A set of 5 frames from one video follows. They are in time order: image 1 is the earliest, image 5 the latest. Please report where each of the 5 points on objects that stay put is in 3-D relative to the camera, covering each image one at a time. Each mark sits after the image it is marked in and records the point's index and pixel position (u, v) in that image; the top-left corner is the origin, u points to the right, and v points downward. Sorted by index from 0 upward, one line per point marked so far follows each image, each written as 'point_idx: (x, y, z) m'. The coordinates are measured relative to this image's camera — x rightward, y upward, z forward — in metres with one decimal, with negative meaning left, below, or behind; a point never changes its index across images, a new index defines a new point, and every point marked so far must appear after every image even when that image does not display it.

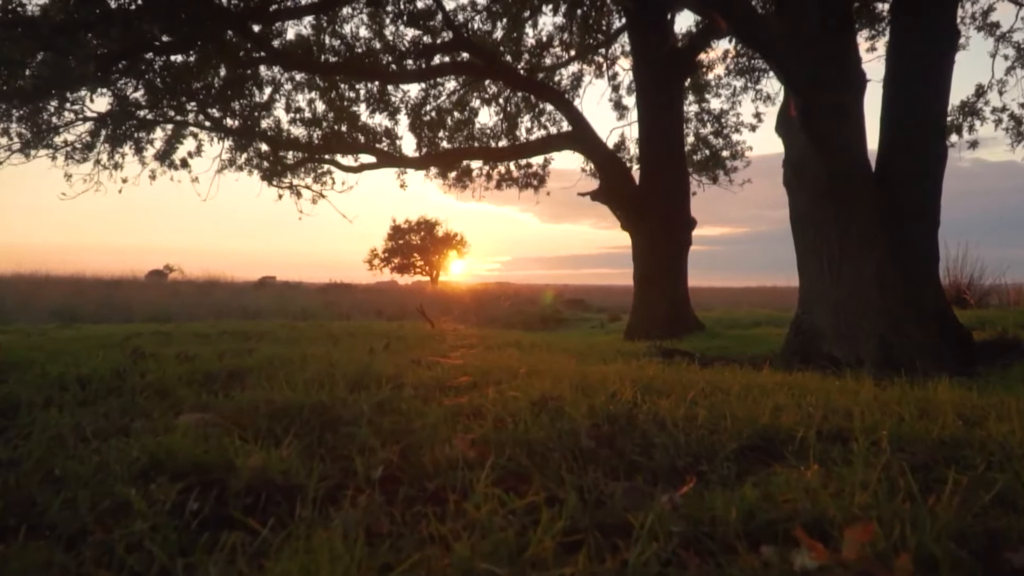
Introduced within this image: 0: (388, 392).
0: (-0.7, -0.6, +5.0) m
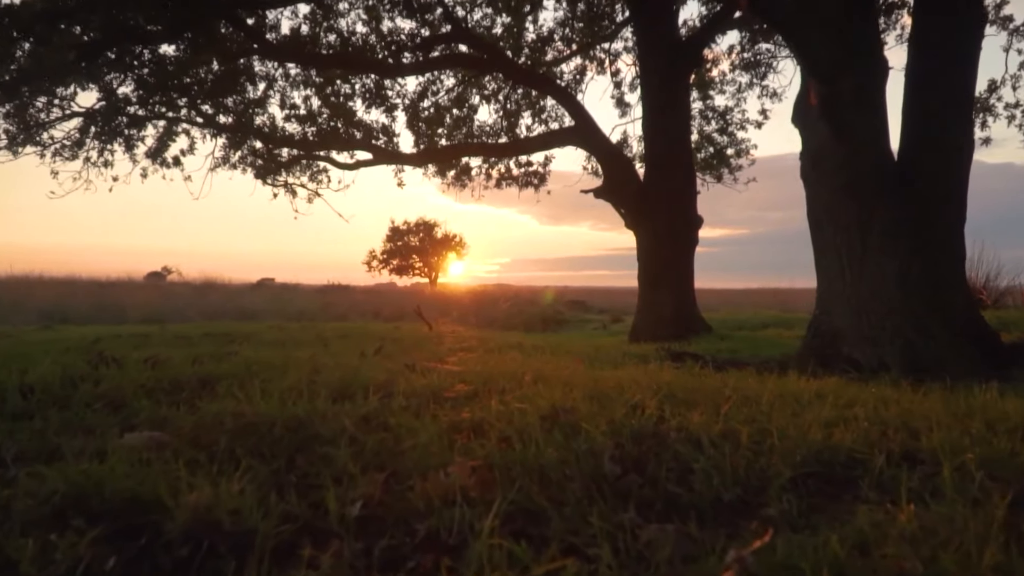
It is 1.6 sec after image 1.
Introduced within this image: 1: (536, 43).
0: (-0.7, -0.6, +4.4) m
1: (+0.4, +4.6, +16.6) m
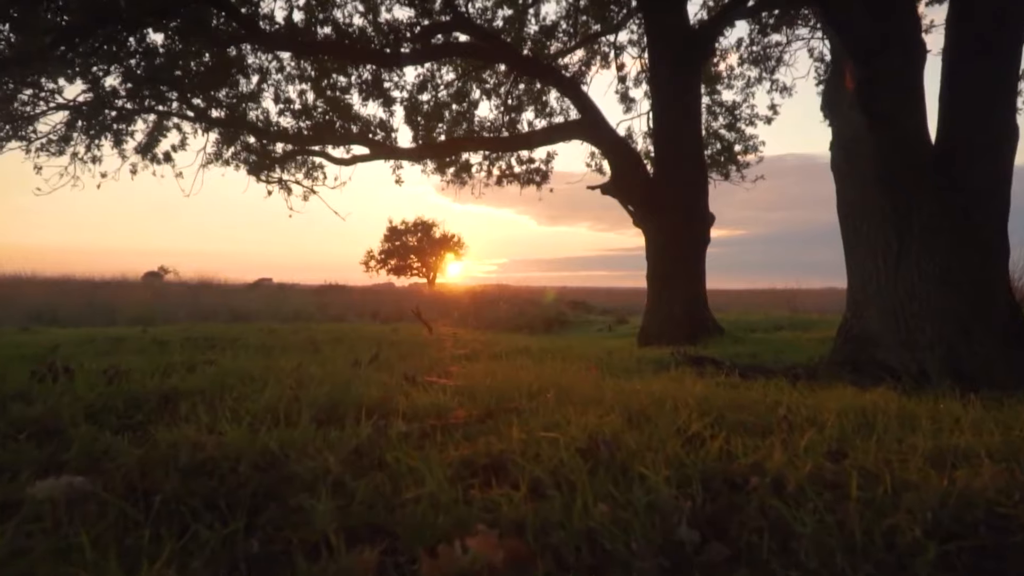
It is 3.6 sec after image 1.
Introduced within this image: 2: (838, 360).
0: (-0.6, -0.6, +3.6) m
1: (+0.5, +4.6, +15.8) m
2: (+2.9, -0.6, +7.9) m
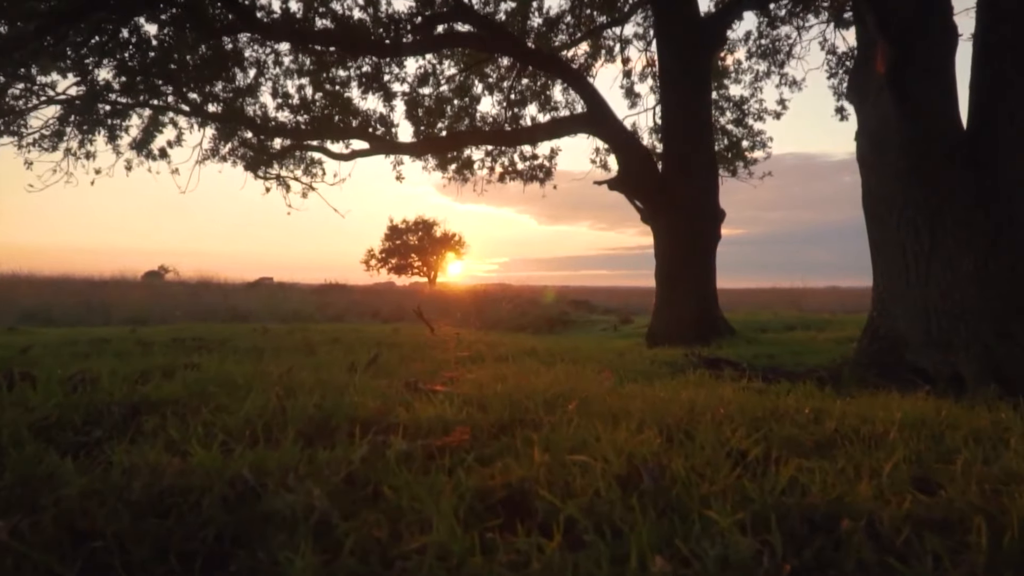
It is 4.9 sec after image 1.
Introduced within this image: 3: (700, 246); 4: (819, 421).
0: (-0.5, -0.6, +3.0) m
1: (+0.6, +4.6, +15.2) m
2: (+3.0, -0.6, +7.3) m
3: (+2.9, +0.6, +13.1) m
4: (+1.6, -0.7, +4.6) m
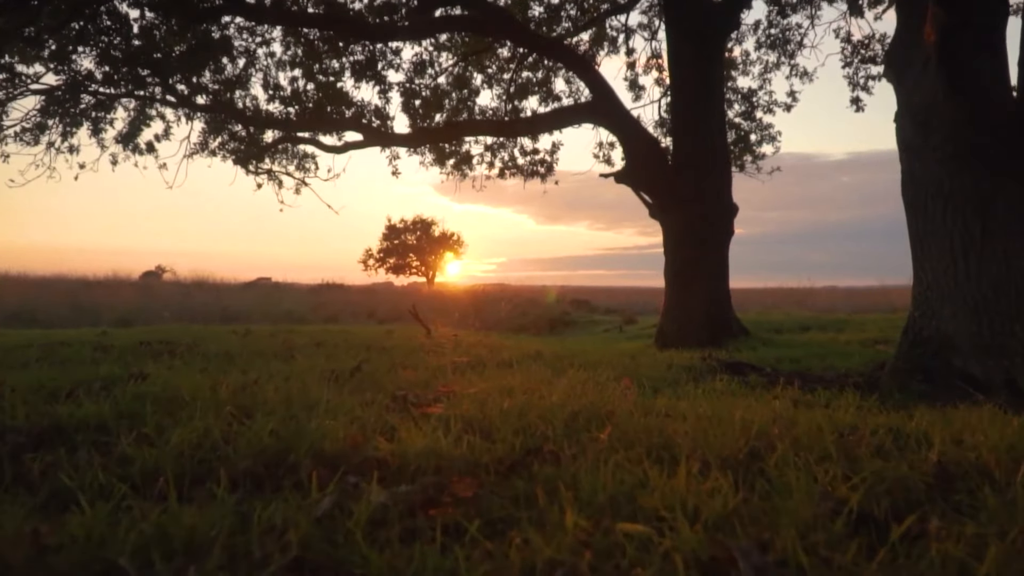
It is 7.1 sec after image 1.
0: (-0.5, -0.5, +2.1) m
1: (+0.6, +4.7, +14.3) m
2: (+3.0, -0.6, +6.4) m
3: (+2.9, +0.7, +12.2) m
4: (+1.7, -0.7, +3.7) m
